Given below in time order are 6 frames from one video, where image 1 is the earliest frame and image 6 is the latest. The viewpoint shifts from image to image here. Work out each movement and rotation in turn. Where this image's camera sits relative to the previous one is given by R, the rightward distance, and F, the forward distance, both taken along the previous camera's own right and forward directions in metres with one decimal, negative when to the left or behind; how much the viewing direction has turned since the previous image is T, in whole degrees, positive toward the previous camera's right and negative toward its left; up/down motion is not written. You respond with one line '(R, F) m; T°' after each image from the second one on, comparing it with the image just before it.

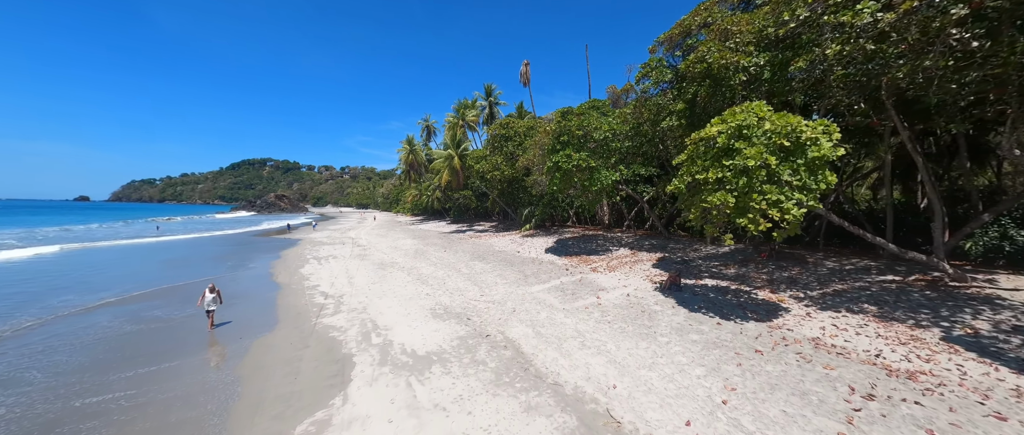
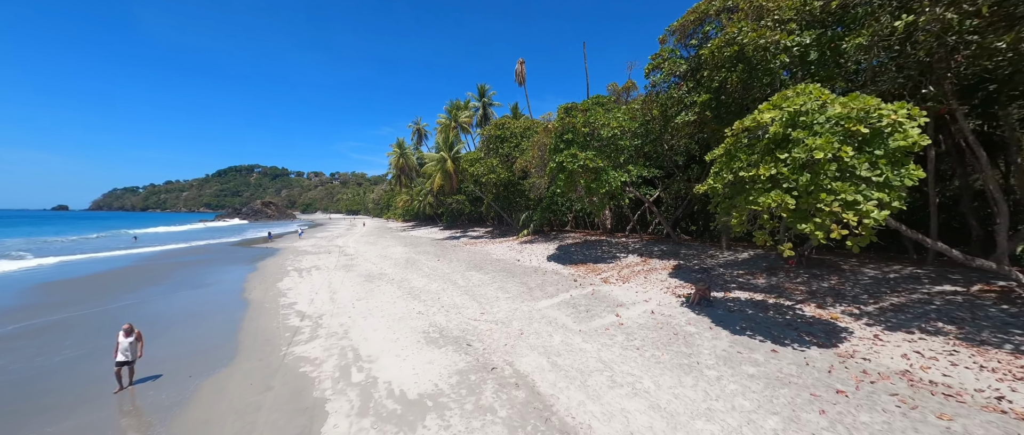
(-0.3, +1.1) m; +1°
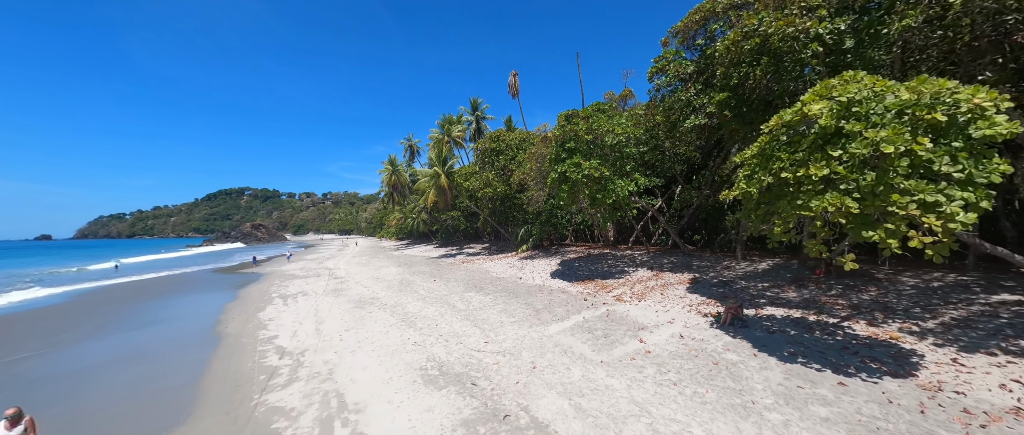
(-0.2, +0.8) m; +1°
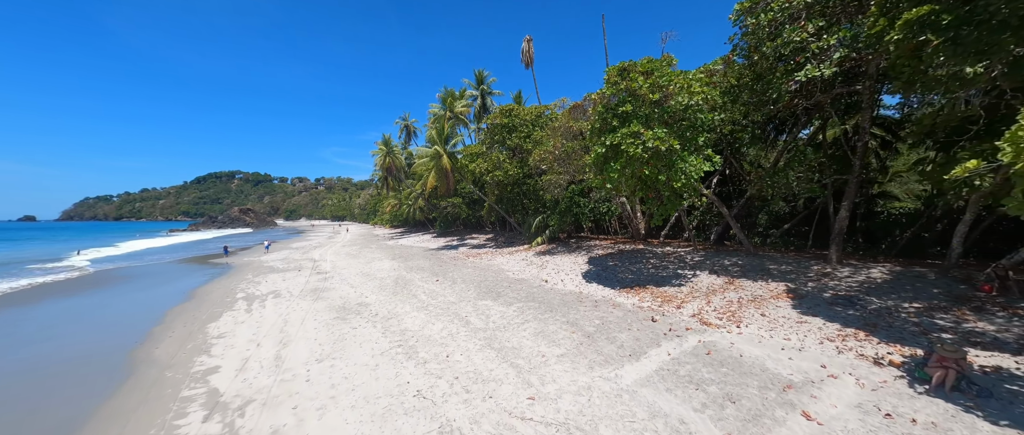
(-1.0, +2.7) m; +1°
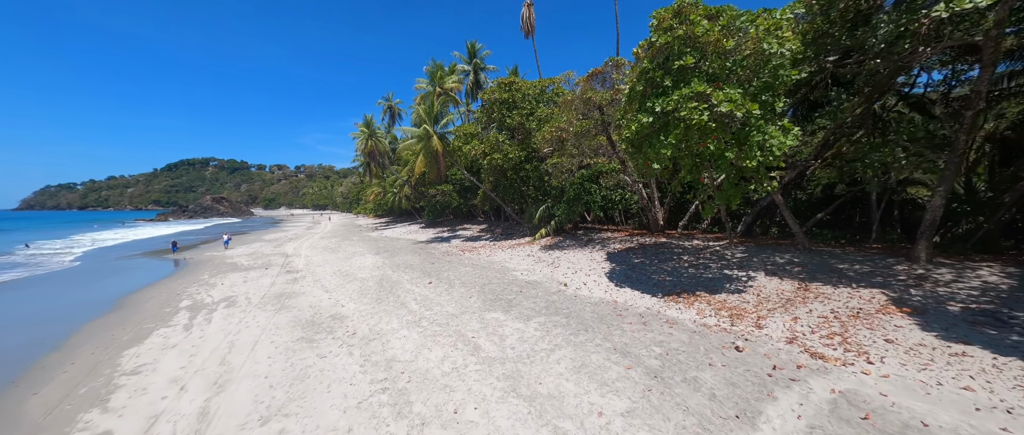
(-0.7, +2.0) m; +2°
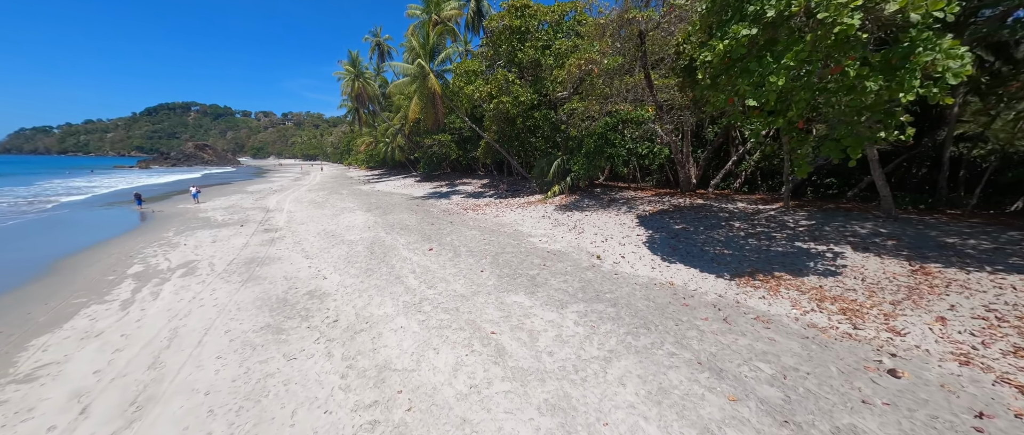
(-0.6, +1.8) m; +1°
